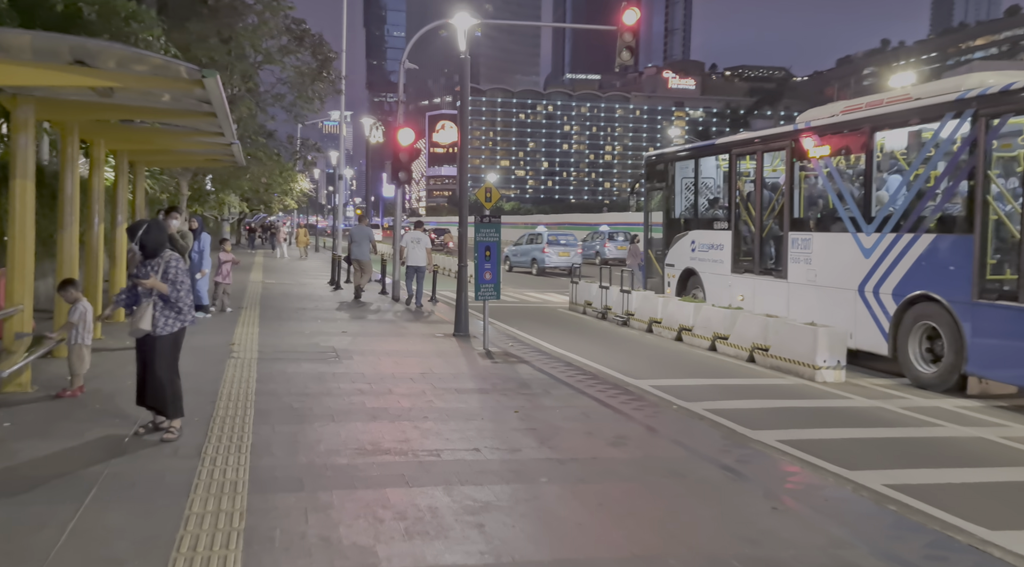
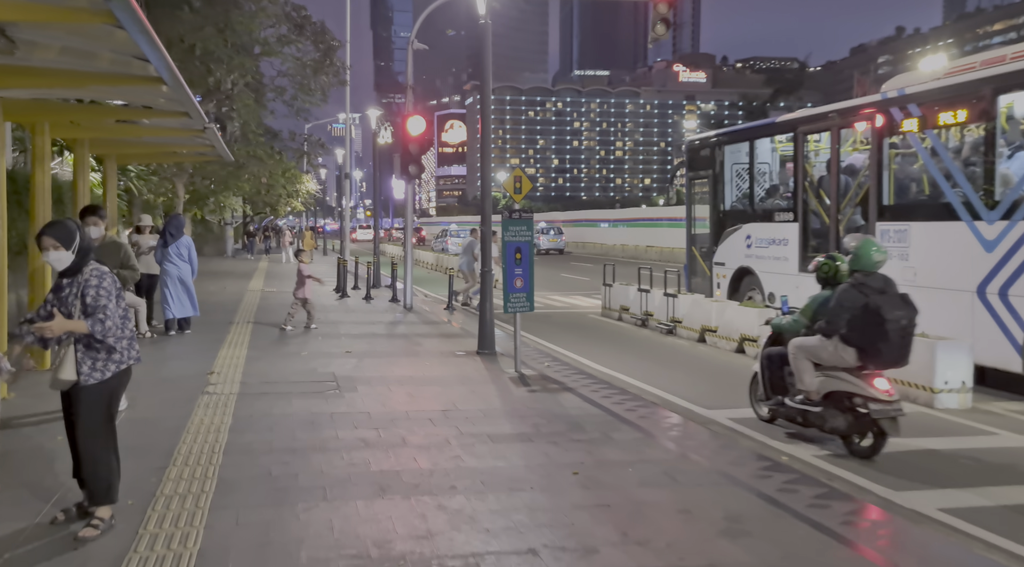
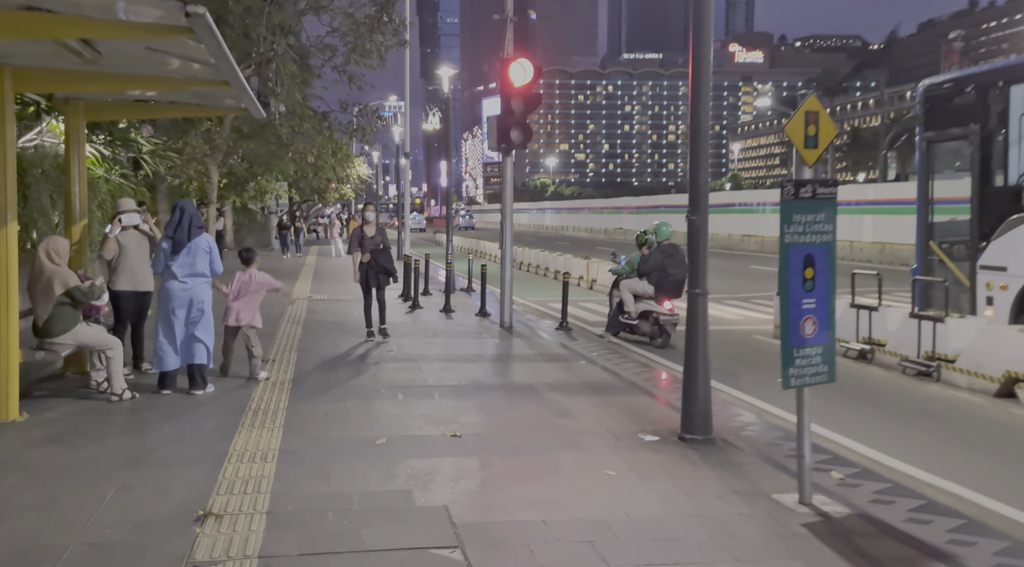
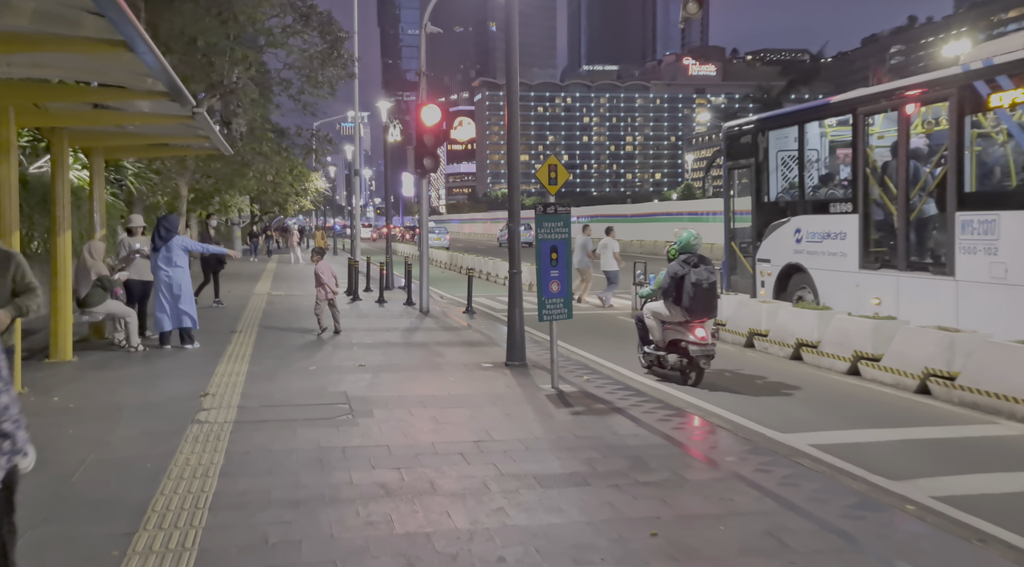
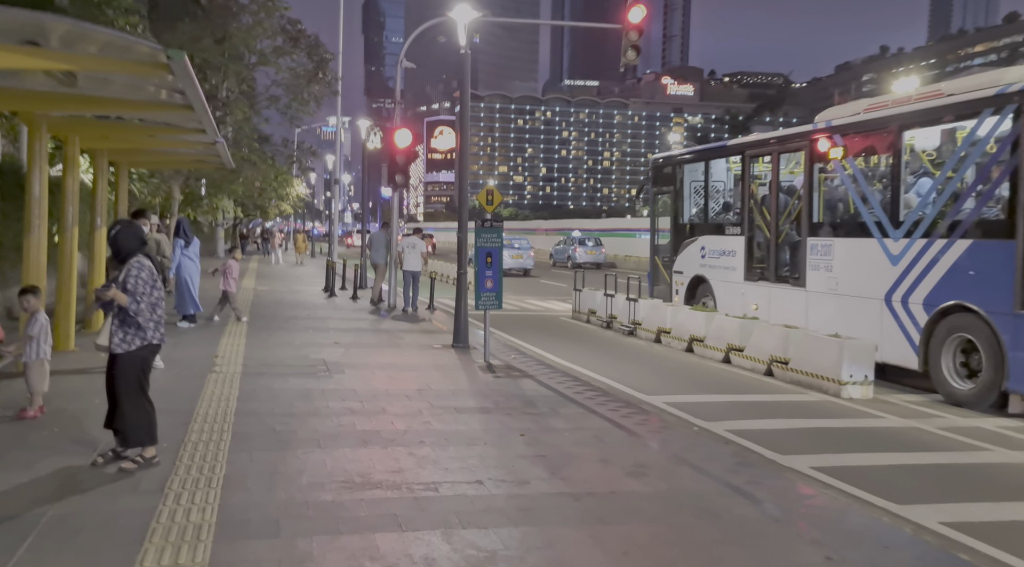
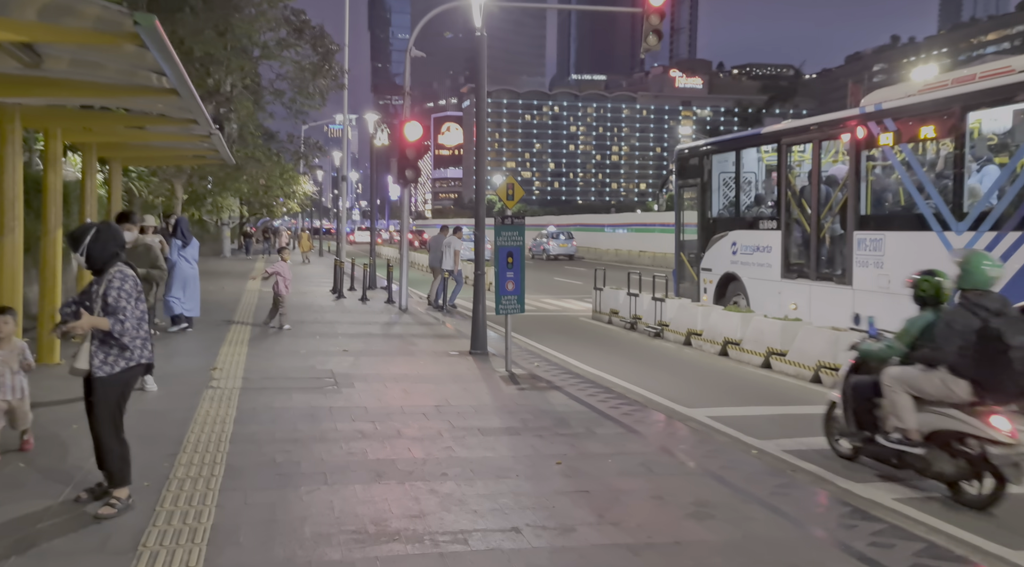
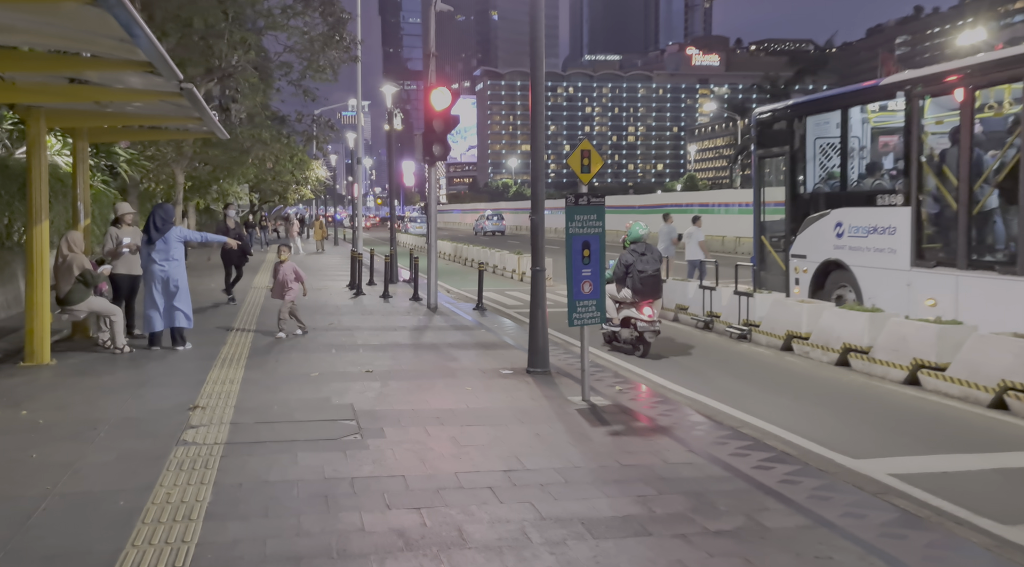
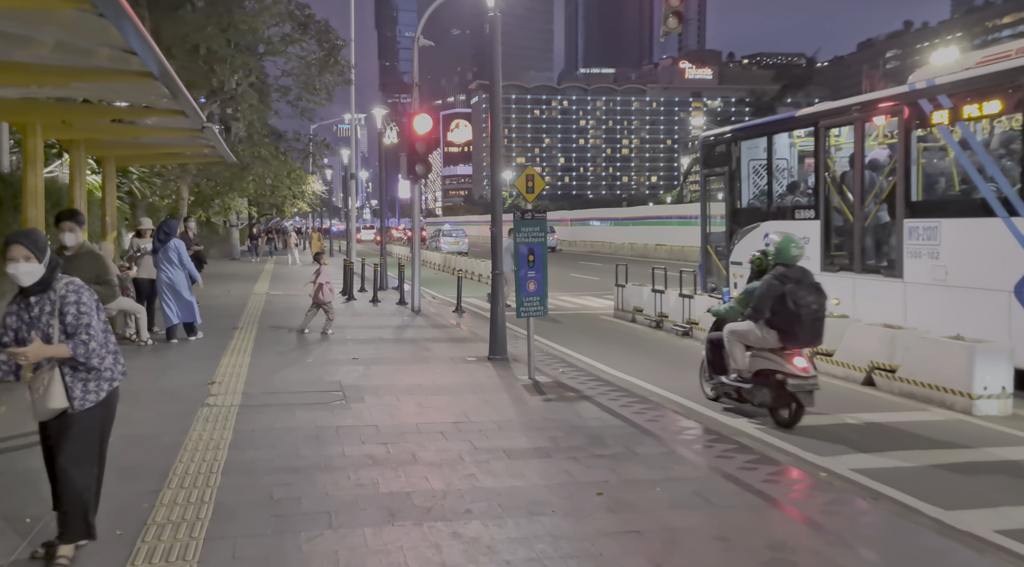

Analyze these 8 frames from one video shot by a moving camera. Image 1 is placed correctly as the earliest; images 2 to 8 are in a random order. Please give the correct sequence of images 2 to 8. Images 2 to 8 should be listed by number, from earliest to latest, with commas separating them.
5, 6, 2, 8, 4, 7, 3
